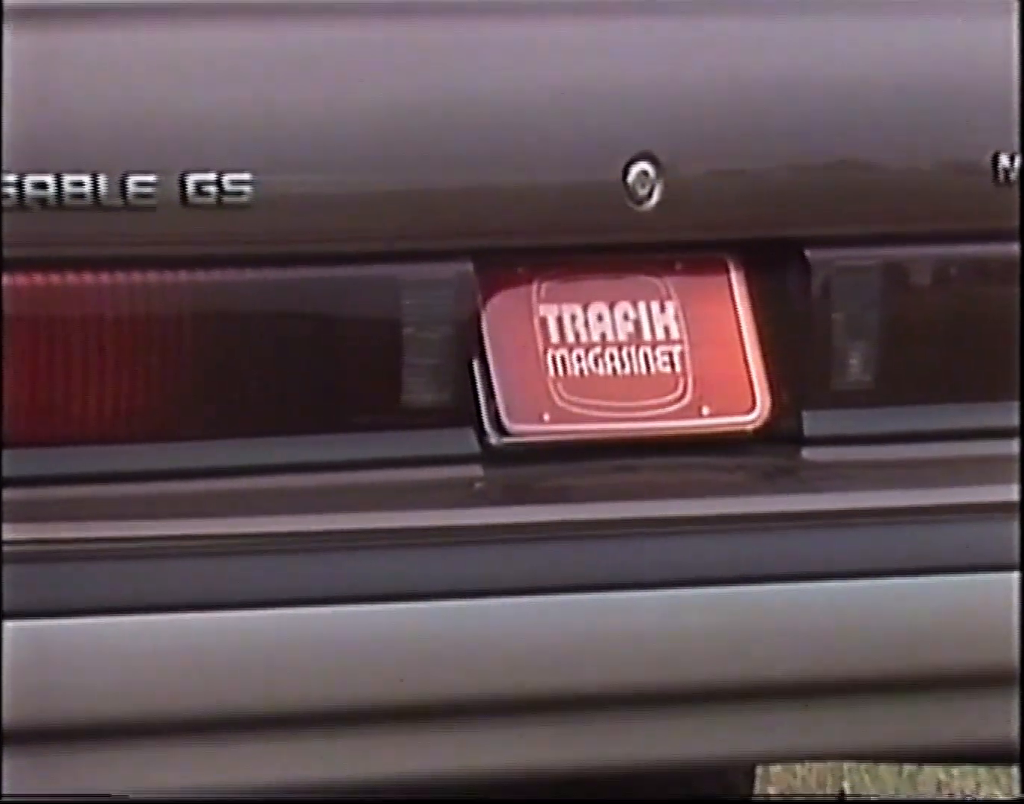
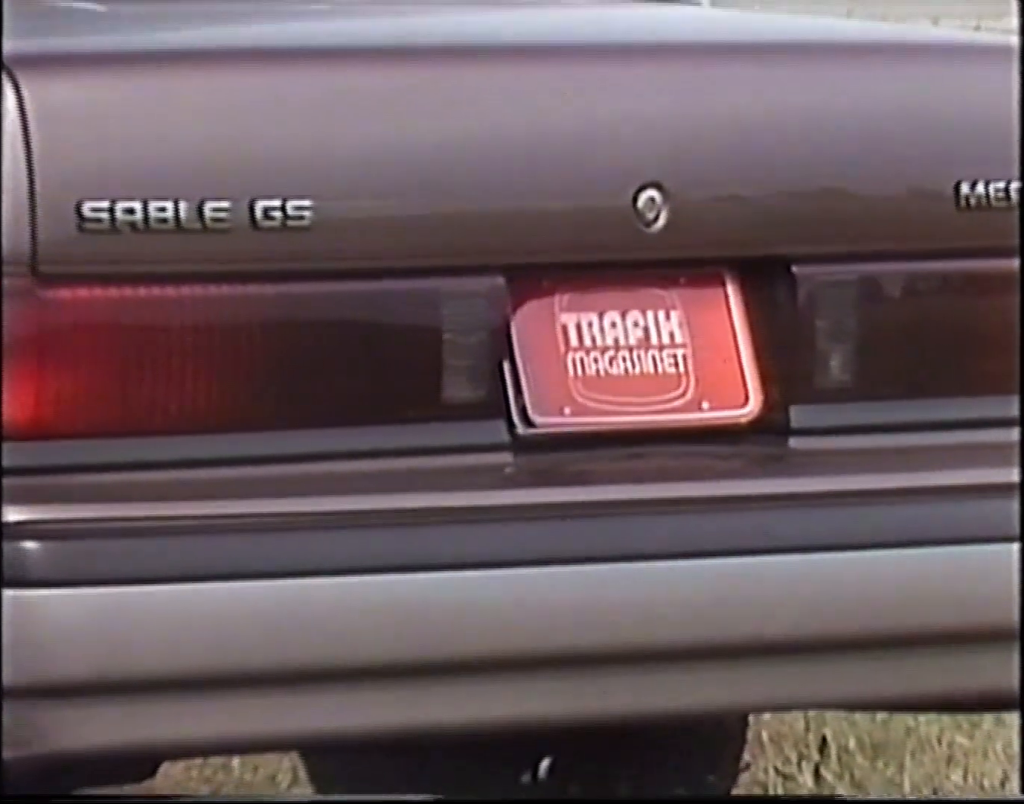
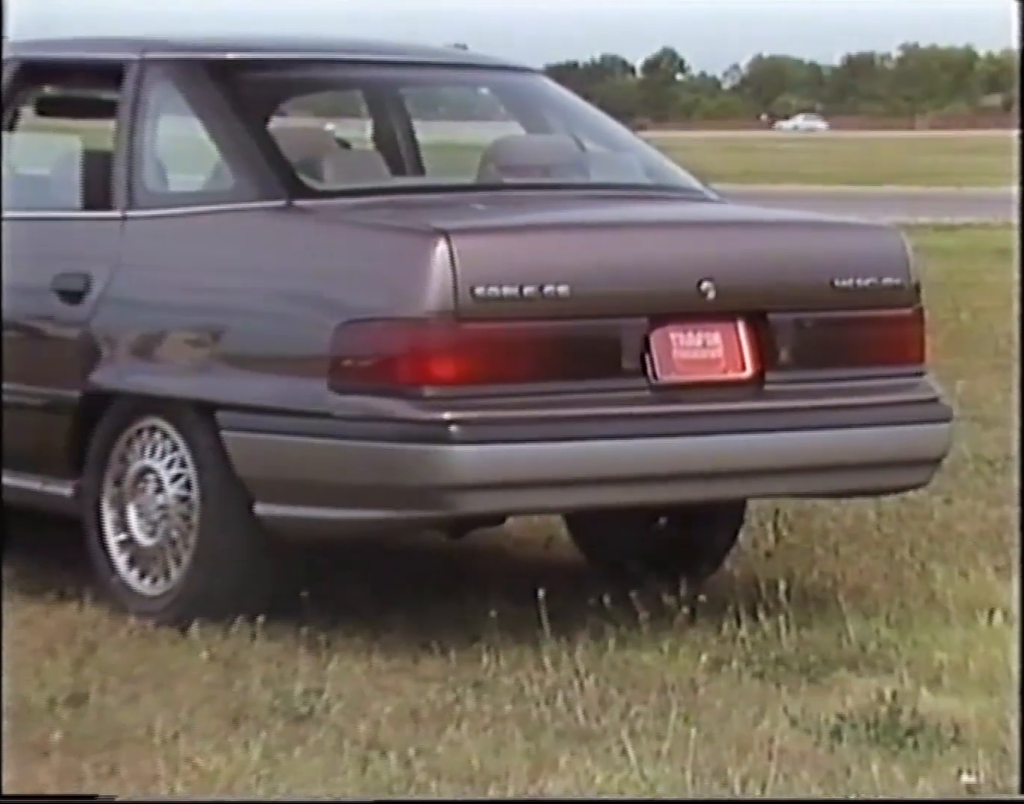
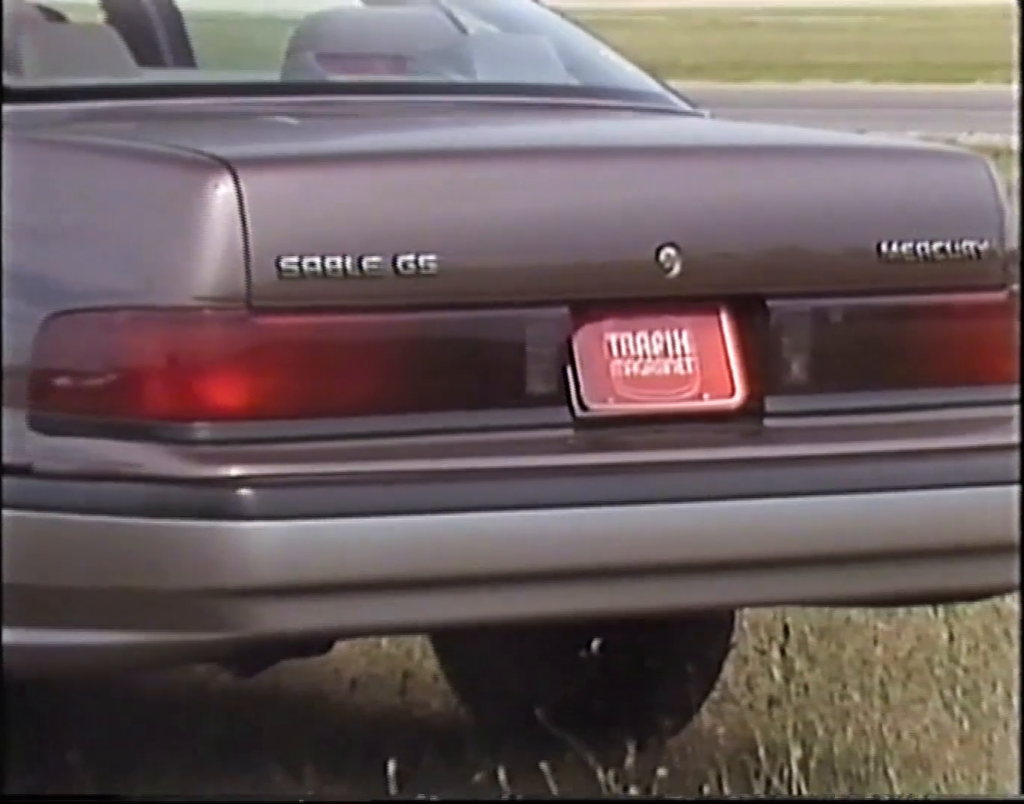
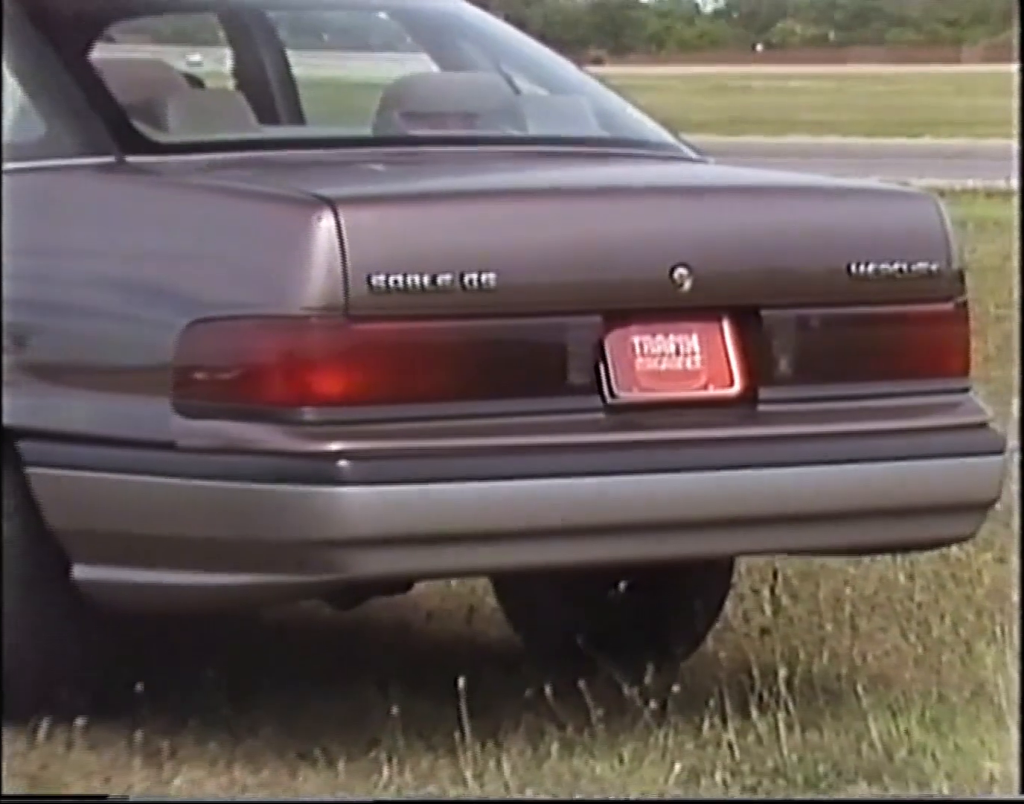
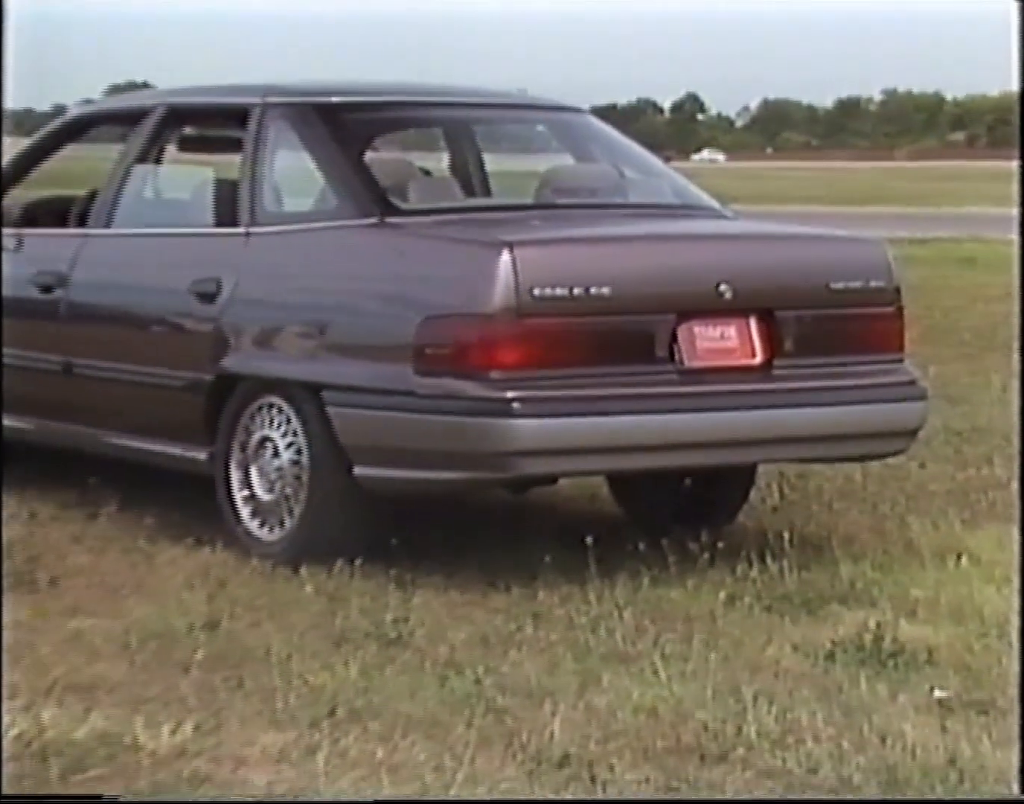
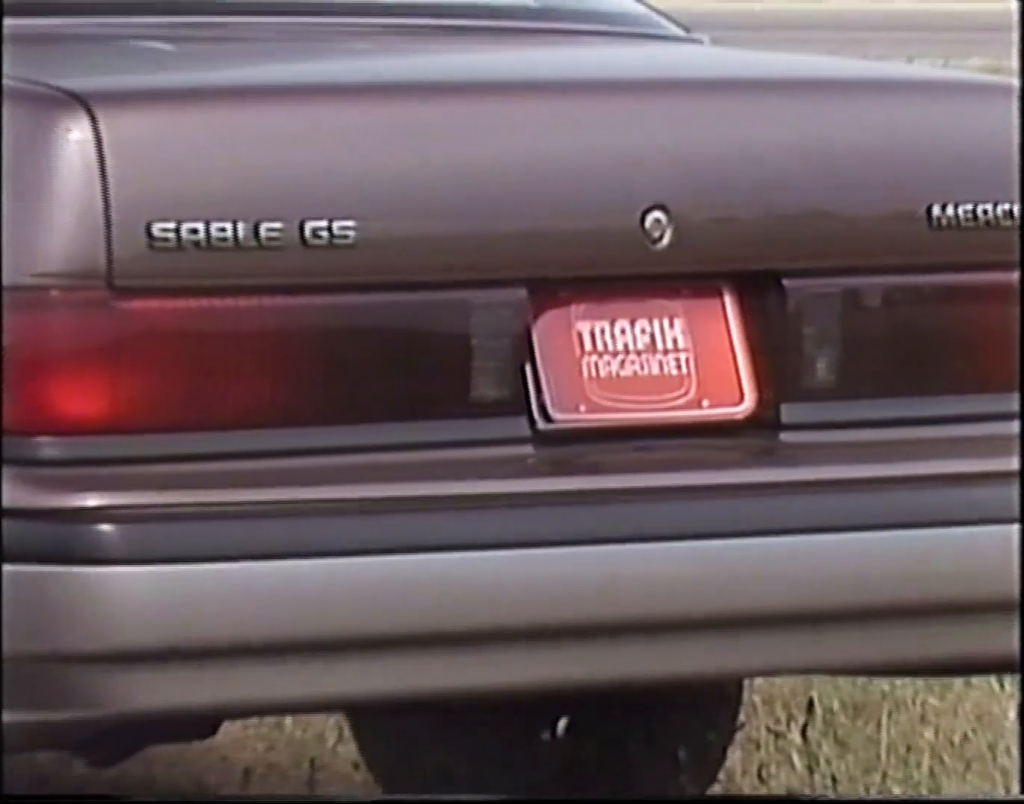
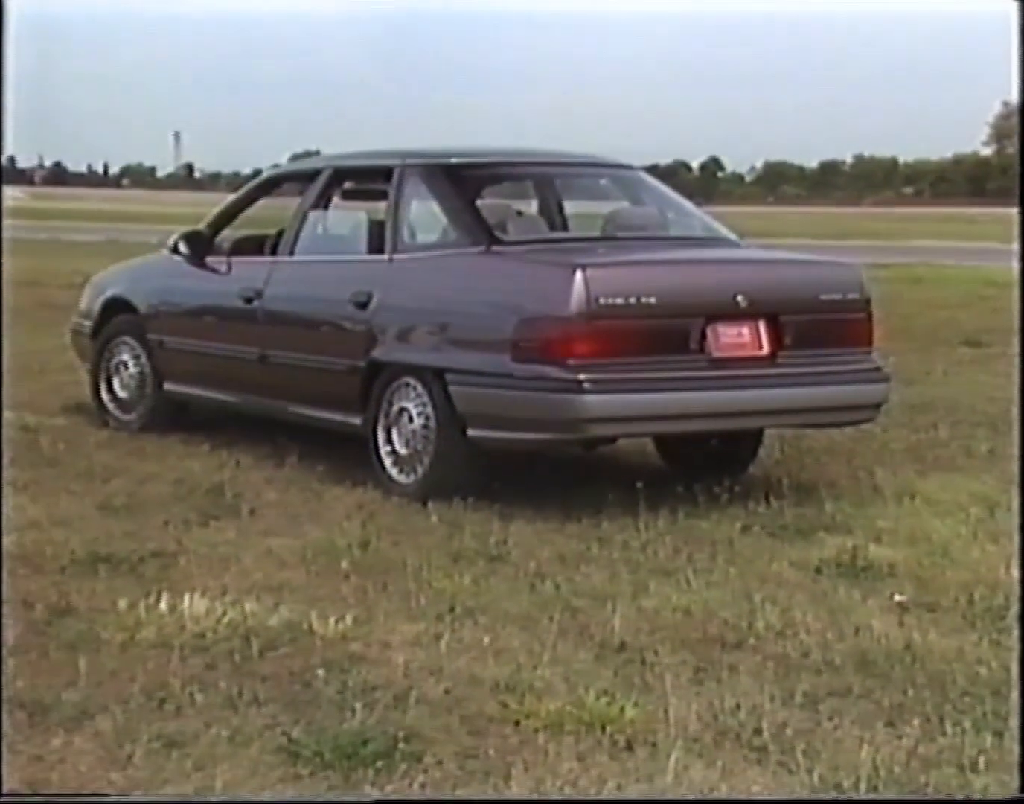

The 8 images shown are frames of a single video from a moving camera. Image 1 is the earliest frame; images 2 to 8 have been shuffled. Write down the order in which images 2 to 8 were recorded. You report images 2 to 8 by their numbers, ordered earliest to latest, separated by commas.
2, 7, 4, 5, 3, 6, 8
